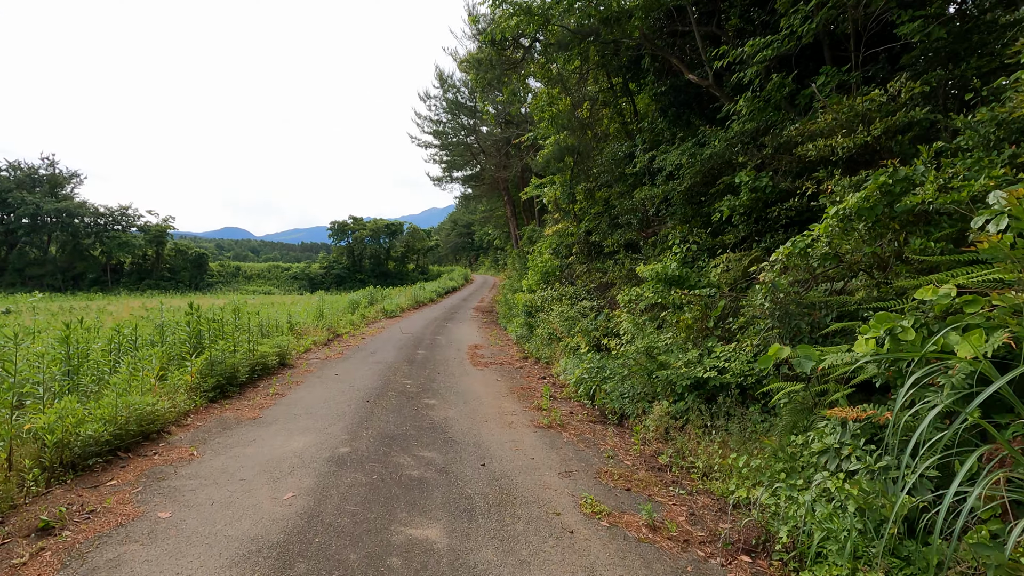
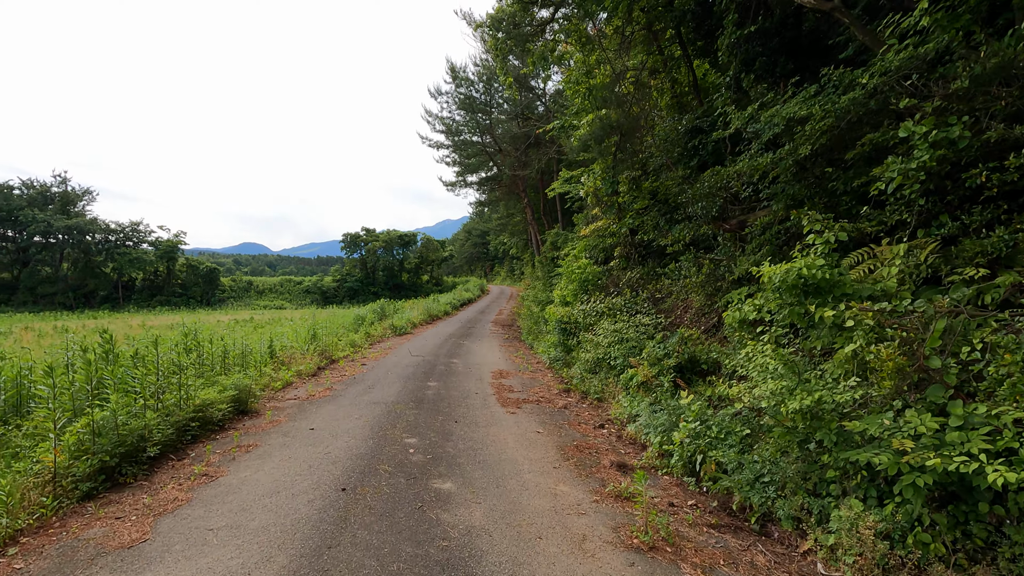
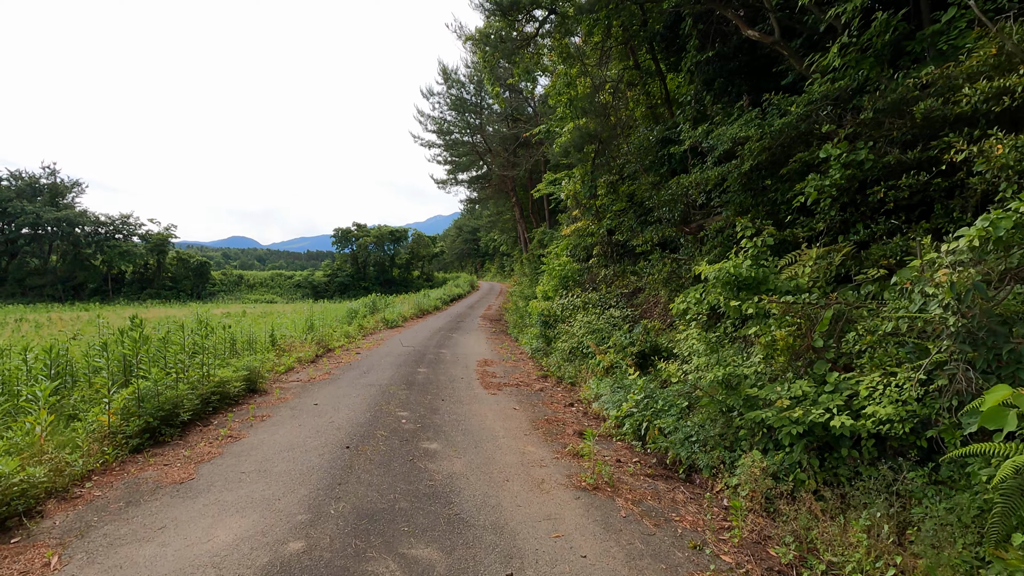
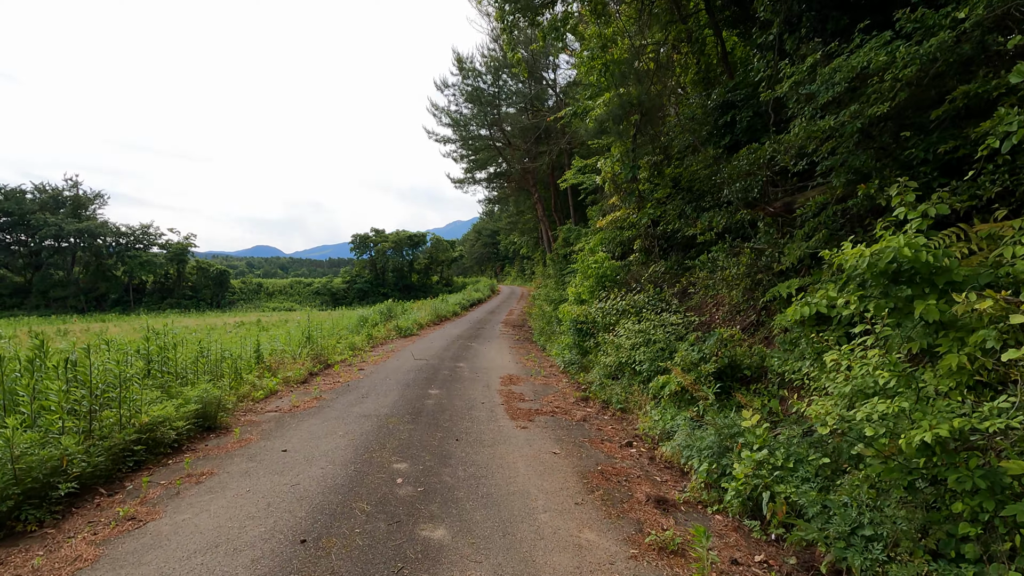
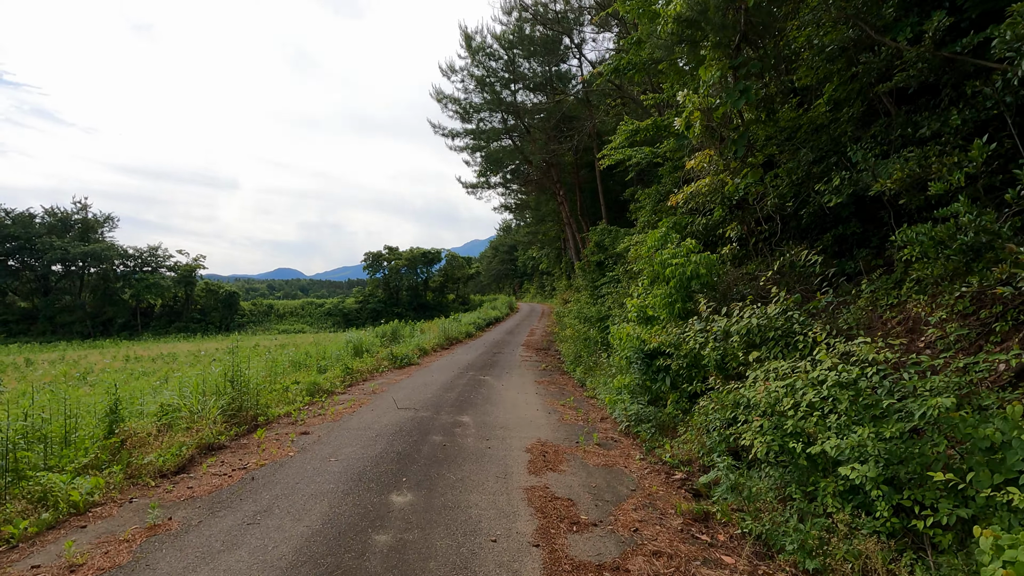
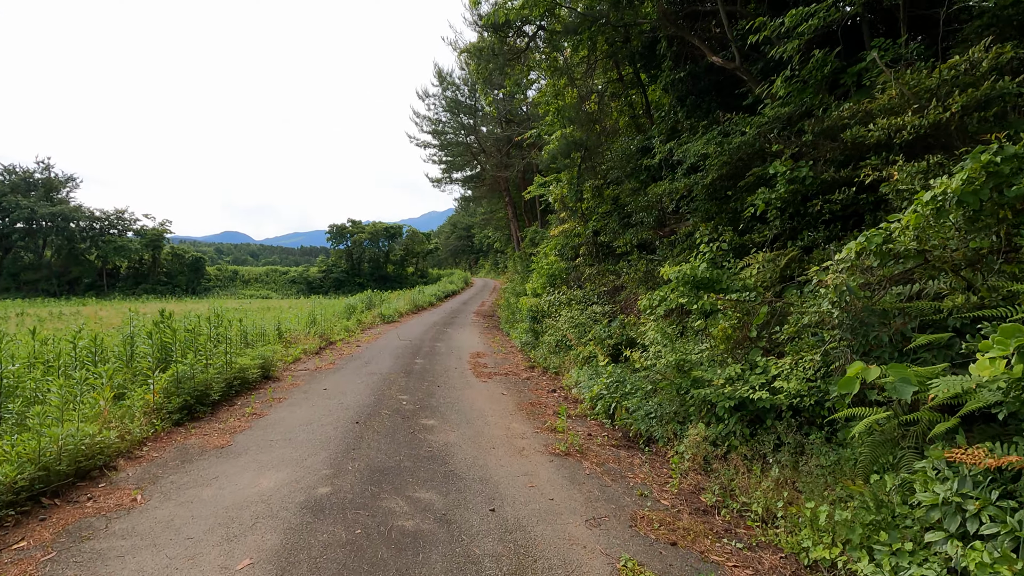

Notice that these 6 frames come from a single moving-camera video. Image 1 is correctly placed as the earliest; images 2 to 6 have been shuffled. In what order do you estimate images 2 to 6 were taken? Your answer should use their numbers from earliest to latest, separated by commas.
6, 3, 2, 4, 5
